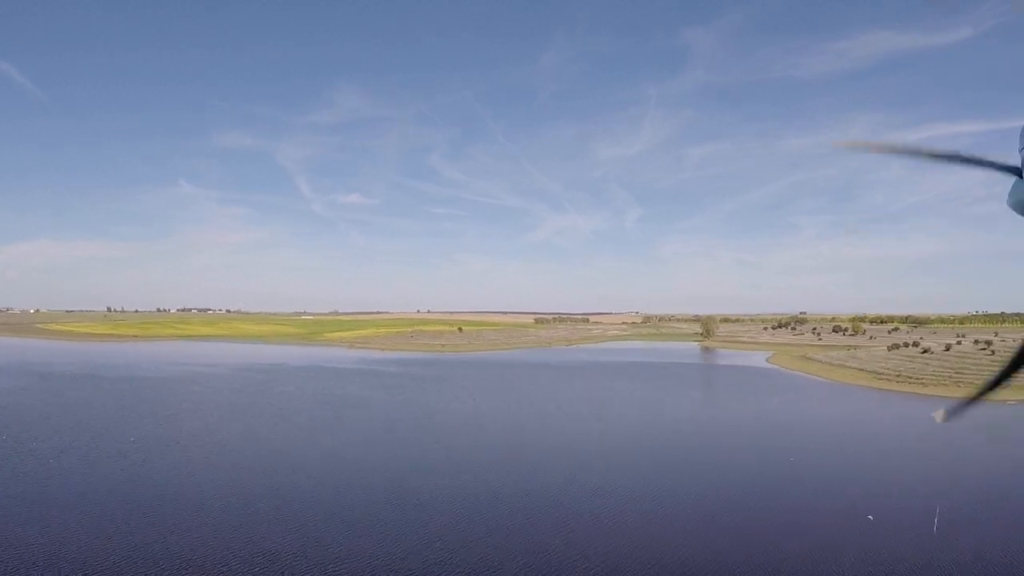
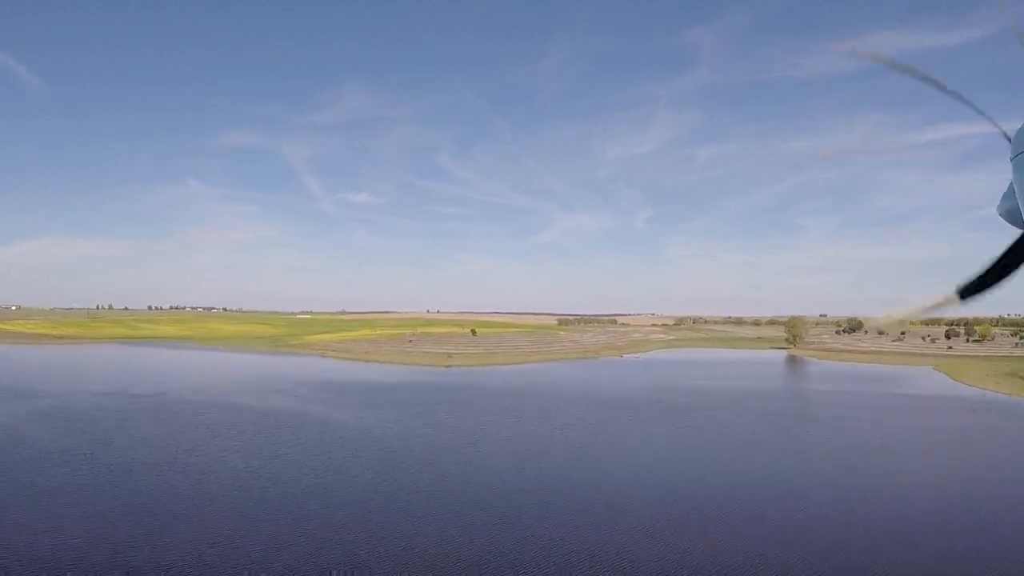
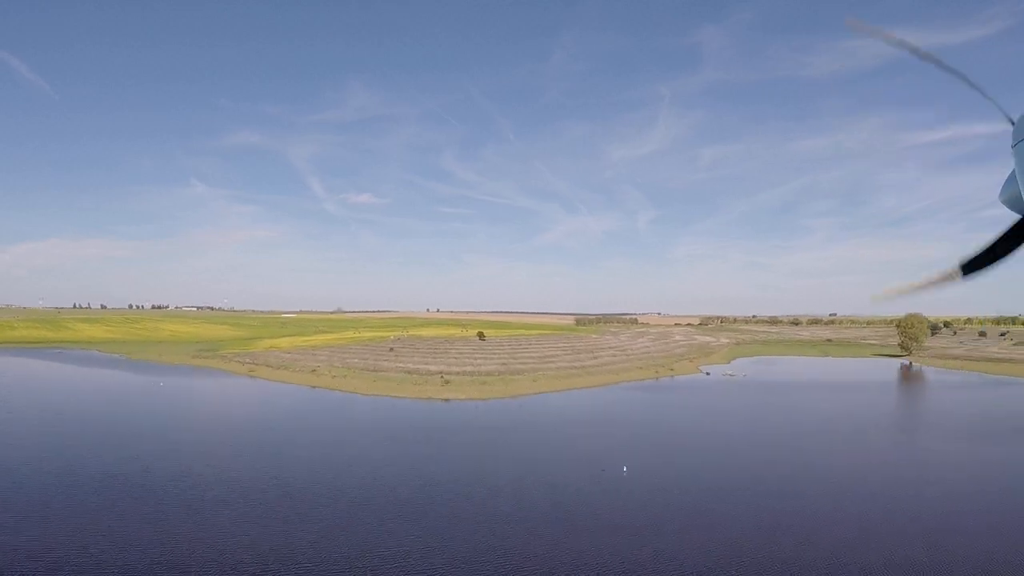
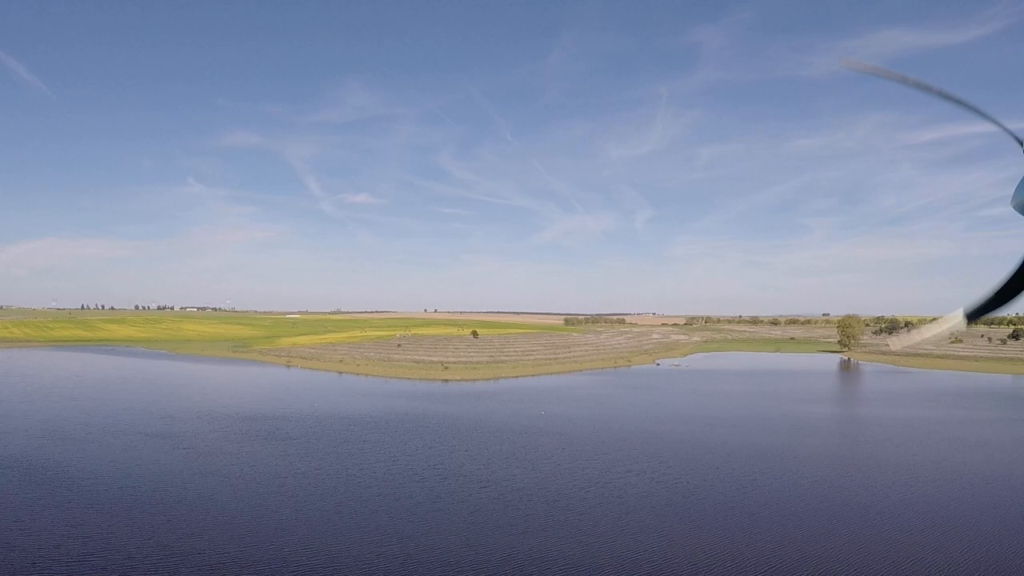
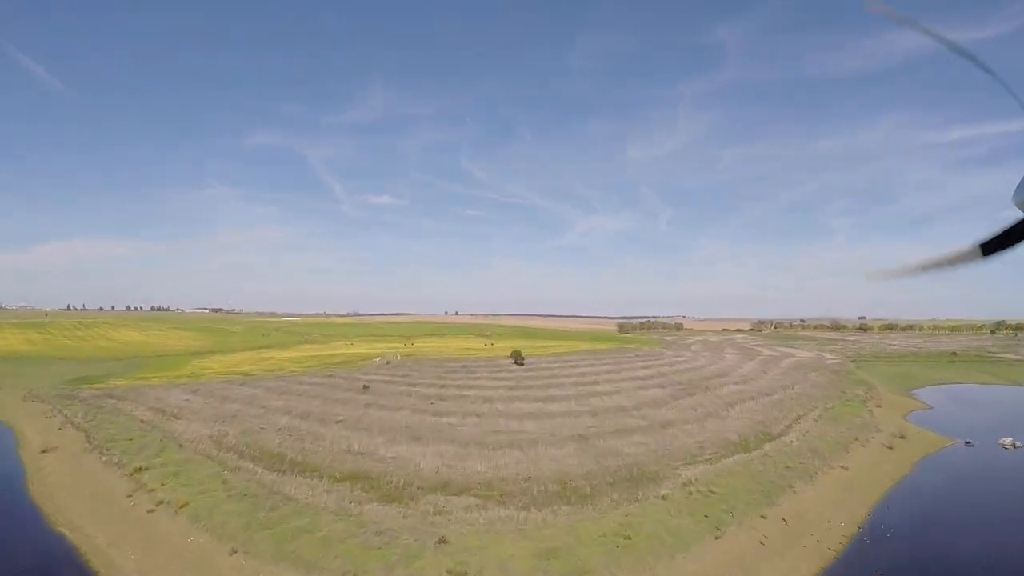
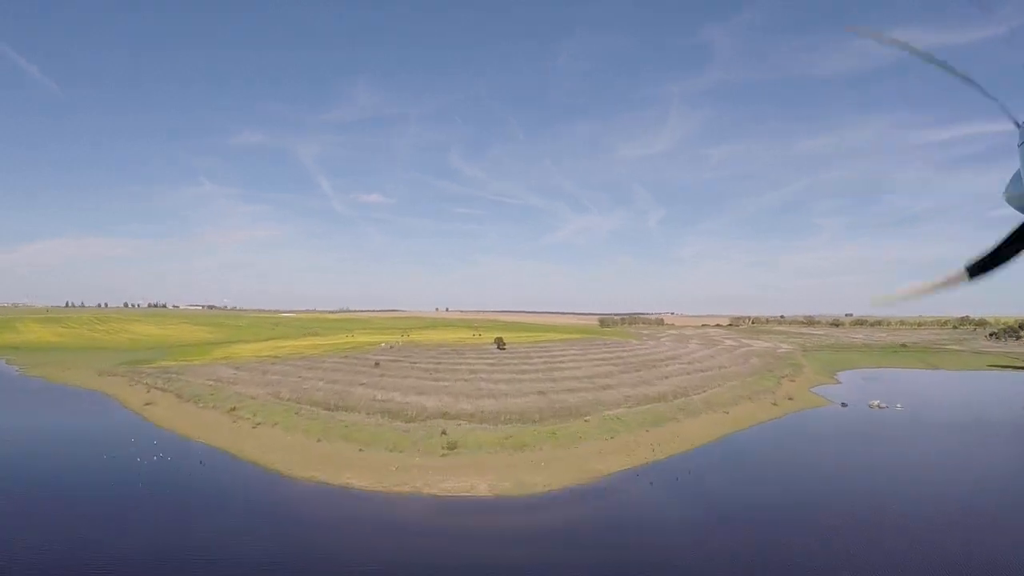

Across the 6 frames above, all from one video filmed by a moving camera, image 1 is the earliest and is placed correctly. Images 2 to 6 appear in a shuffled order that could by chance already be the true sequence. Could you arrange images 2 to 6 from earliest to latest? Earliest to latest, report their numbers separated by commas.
2, 4, 3, 6, 5
